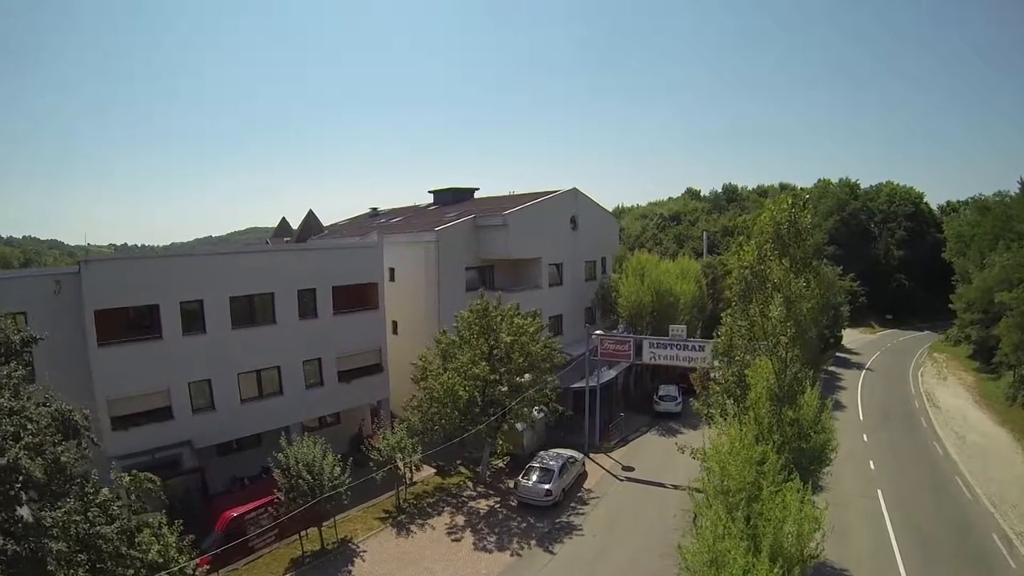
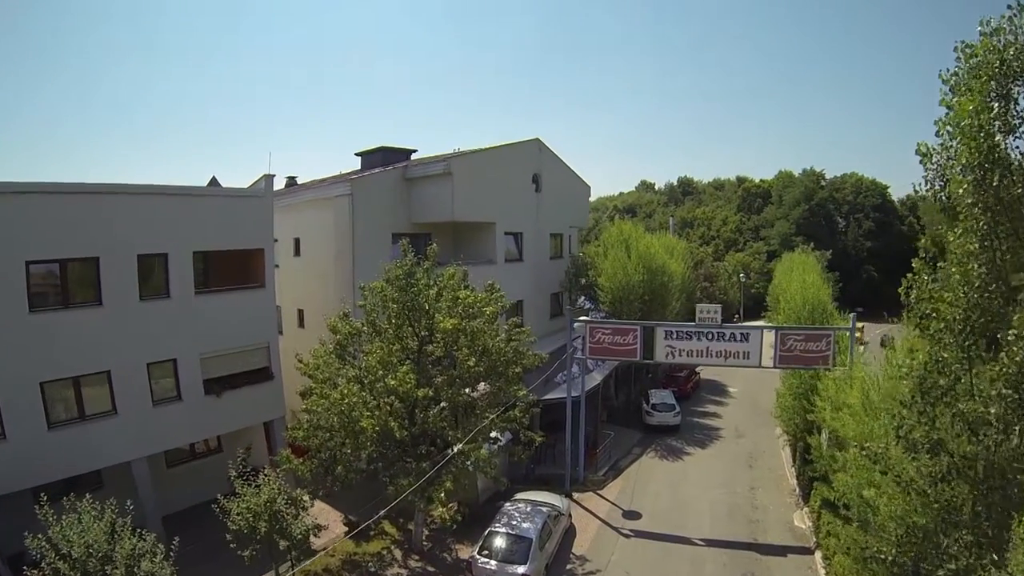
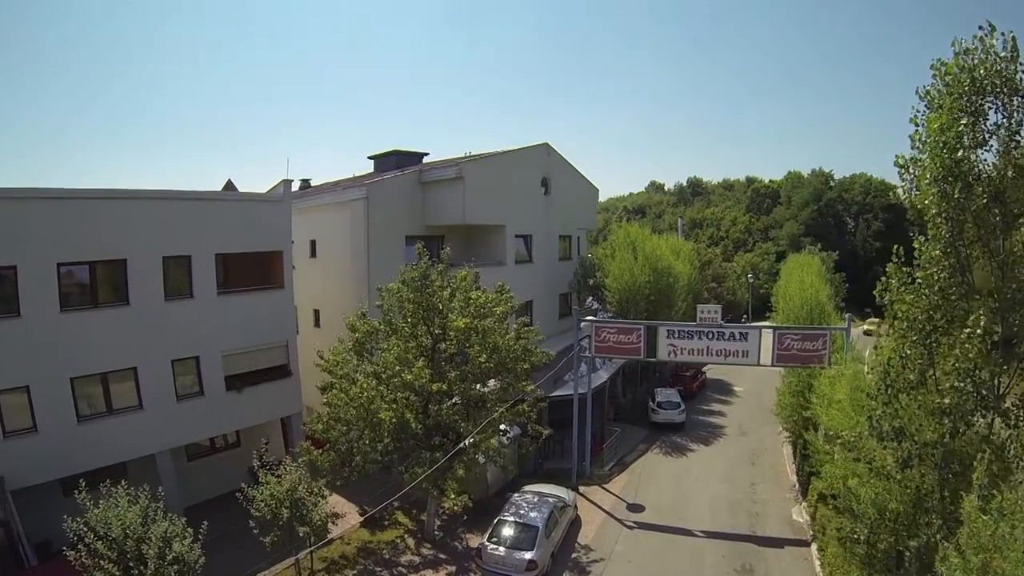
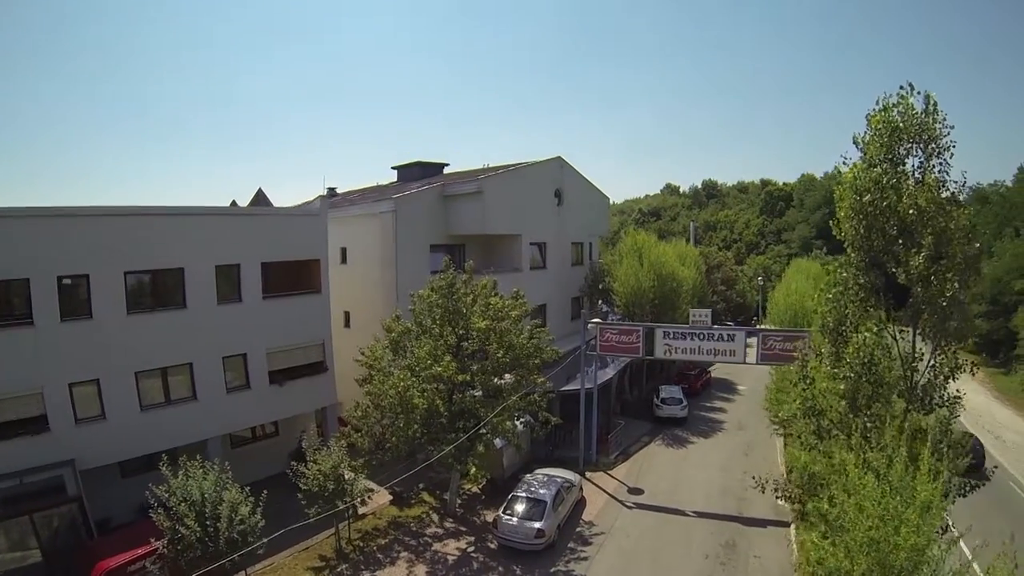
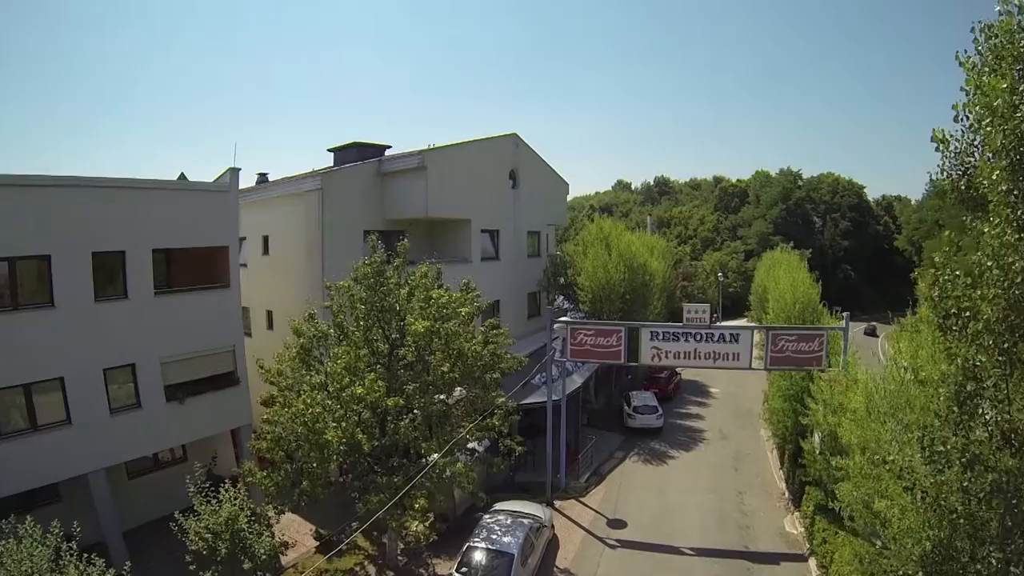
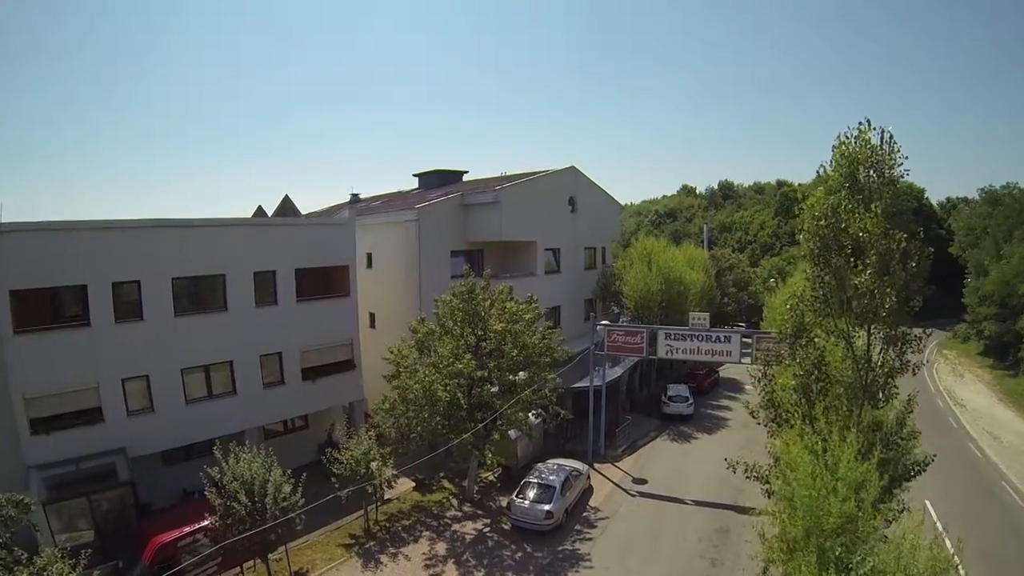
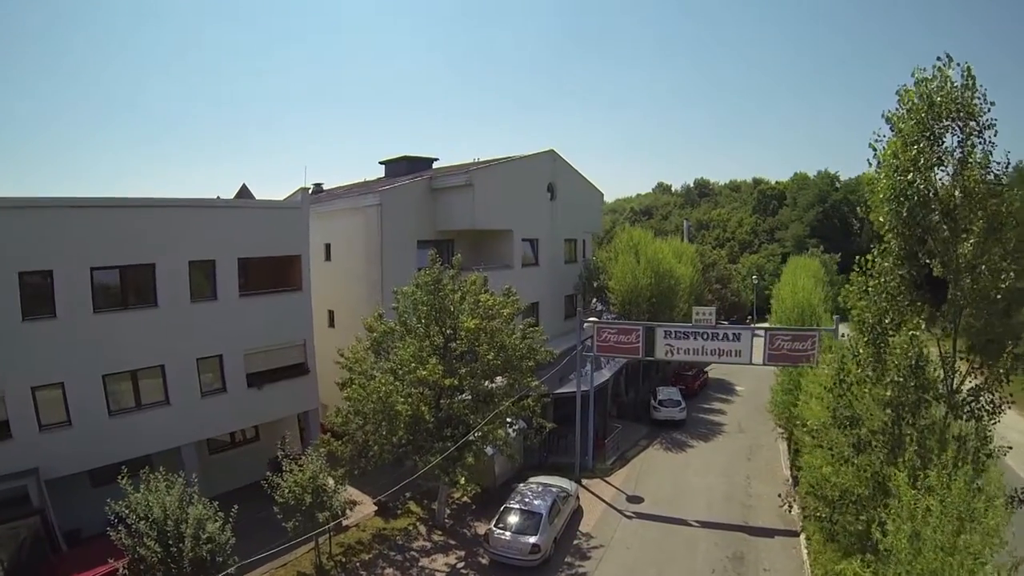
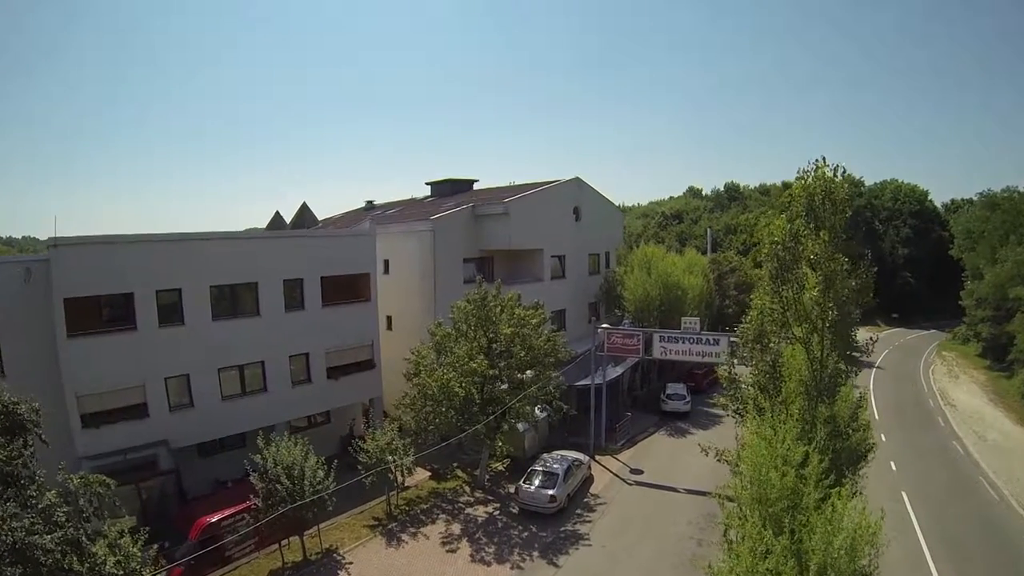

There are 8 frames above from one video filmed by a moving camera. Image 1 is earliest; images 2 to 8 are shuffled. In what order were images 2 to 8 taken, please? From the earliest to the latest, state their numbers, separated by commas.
8, 6, 4, 7, 3, 2, 5
